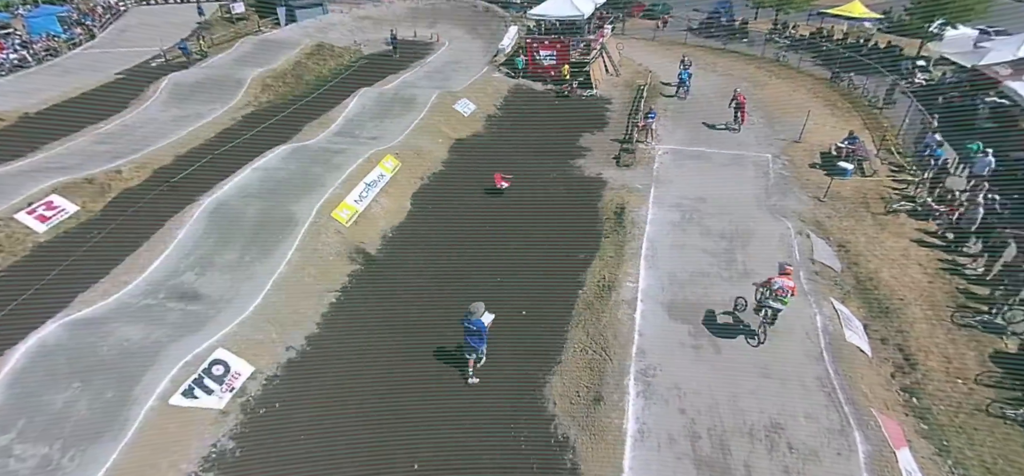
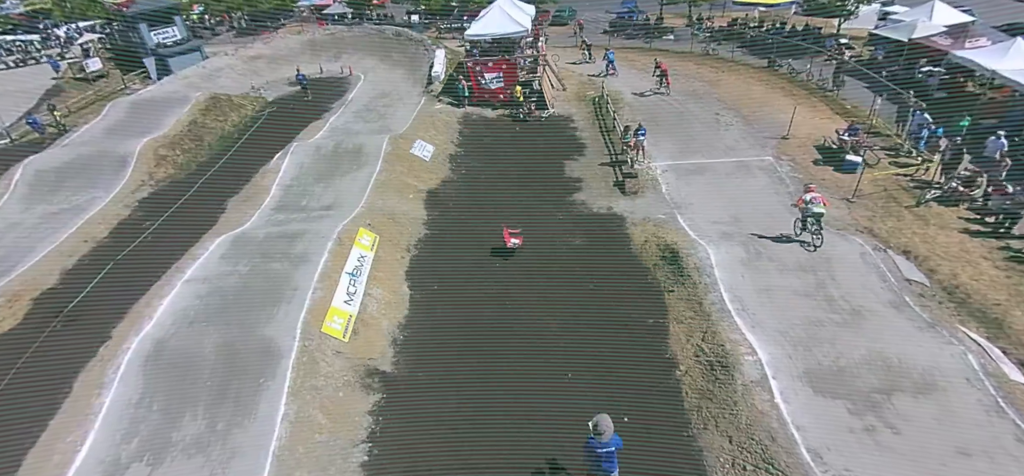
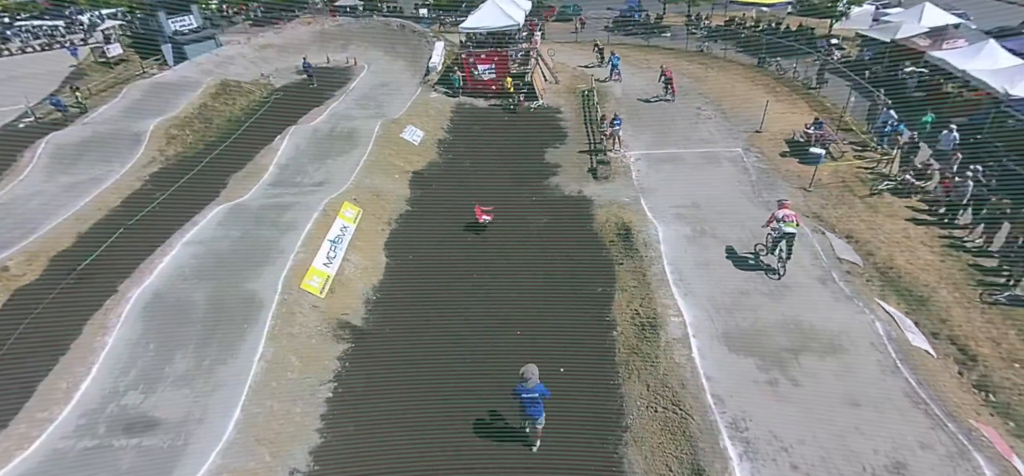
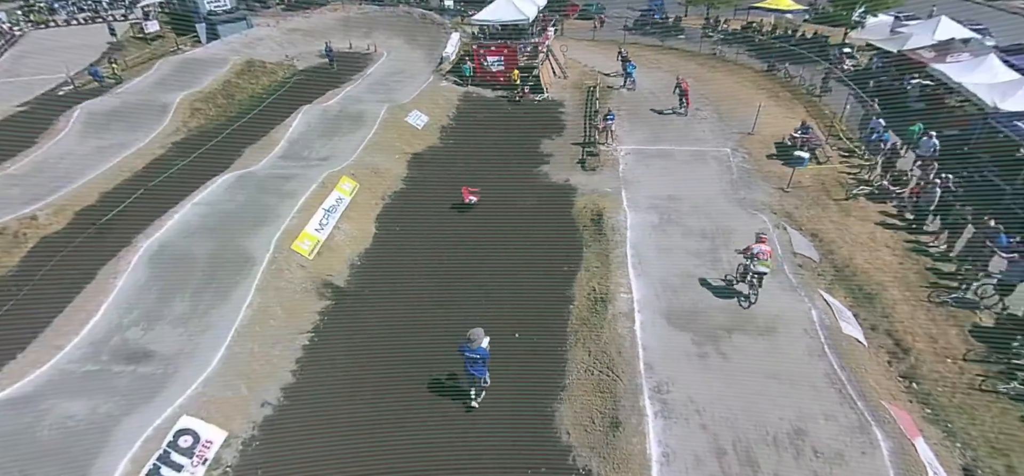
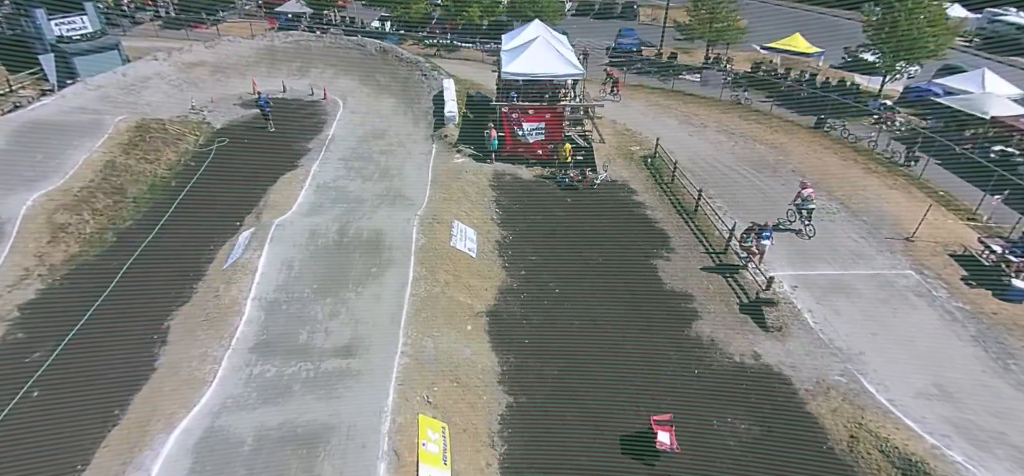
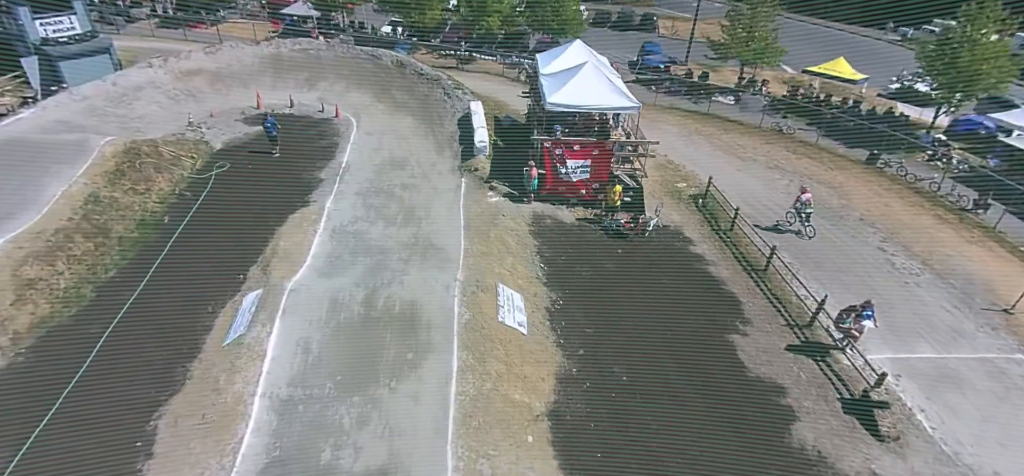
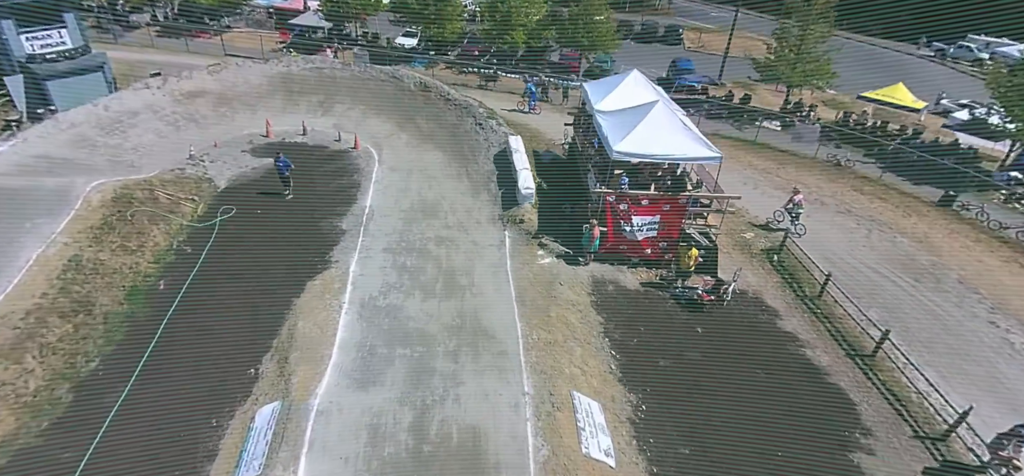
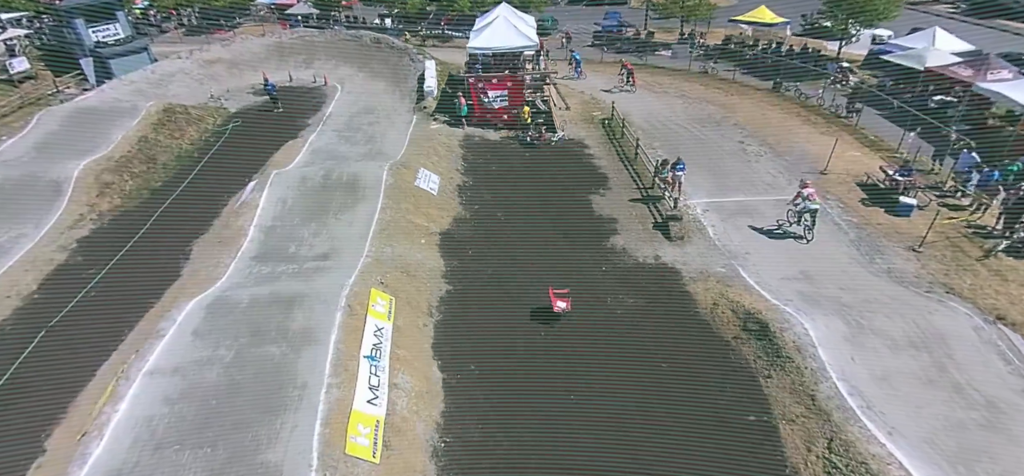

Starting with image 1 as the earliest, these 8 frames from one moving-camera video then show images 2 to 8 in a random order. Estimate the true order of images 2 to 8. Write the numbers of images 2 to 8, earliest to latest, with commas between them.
4, 3, 2, 8, 5, 6, 7
